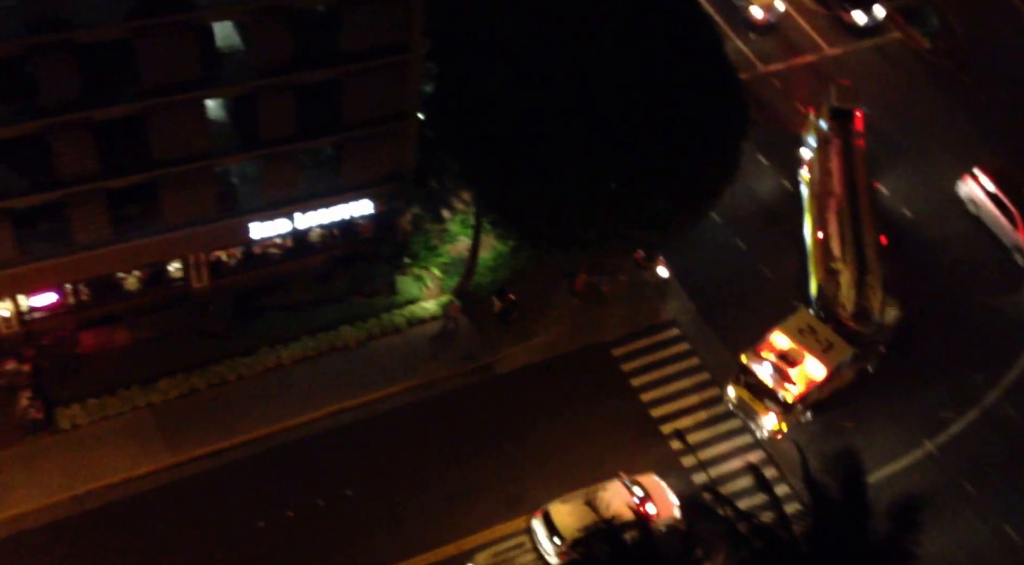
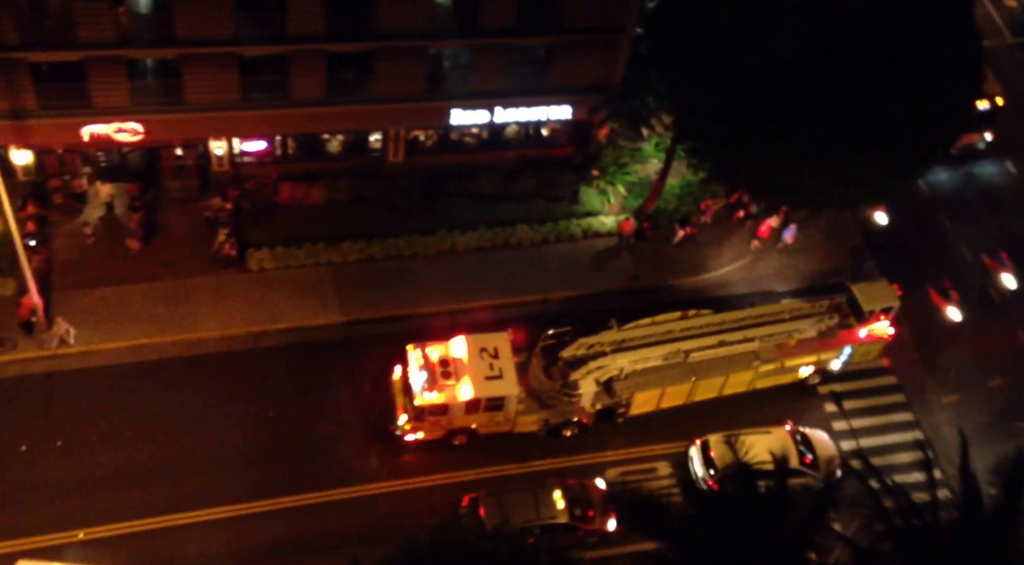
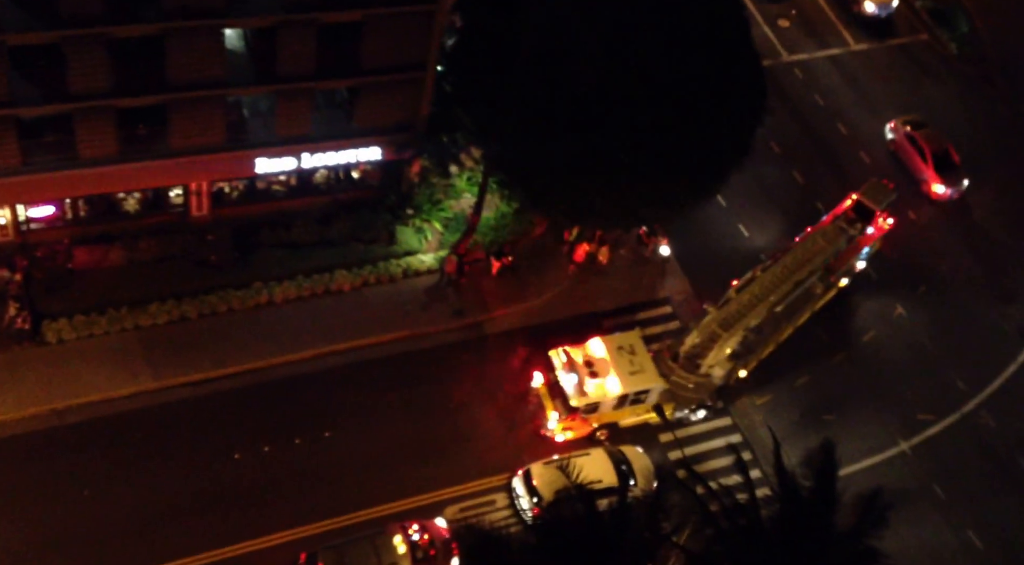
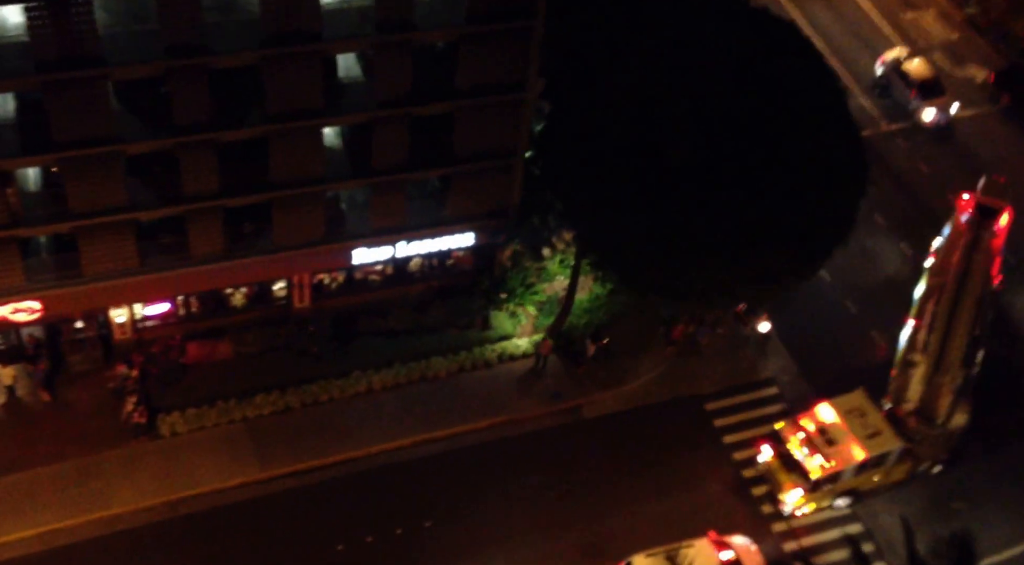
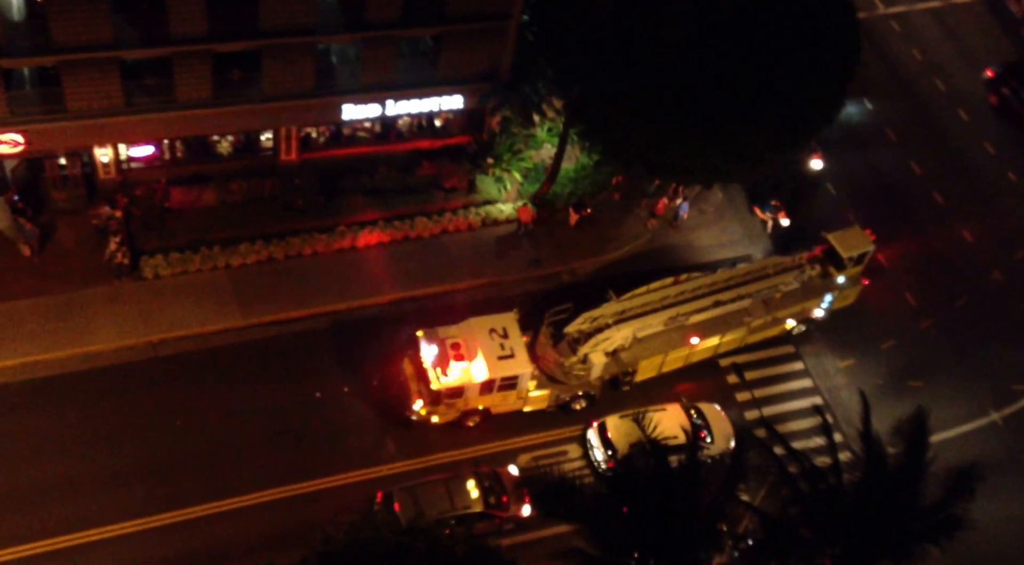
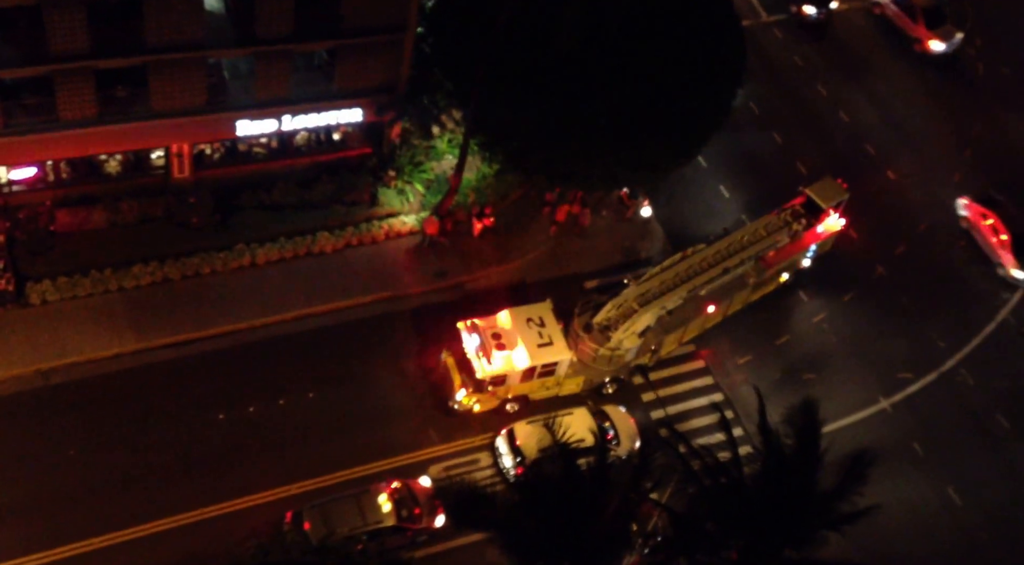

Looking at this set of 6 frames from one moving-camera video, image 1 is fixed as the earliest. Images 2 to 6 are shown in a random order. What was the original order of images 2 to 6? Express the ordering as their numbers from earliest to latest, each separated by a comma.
4, 3, 6, 5, 2
